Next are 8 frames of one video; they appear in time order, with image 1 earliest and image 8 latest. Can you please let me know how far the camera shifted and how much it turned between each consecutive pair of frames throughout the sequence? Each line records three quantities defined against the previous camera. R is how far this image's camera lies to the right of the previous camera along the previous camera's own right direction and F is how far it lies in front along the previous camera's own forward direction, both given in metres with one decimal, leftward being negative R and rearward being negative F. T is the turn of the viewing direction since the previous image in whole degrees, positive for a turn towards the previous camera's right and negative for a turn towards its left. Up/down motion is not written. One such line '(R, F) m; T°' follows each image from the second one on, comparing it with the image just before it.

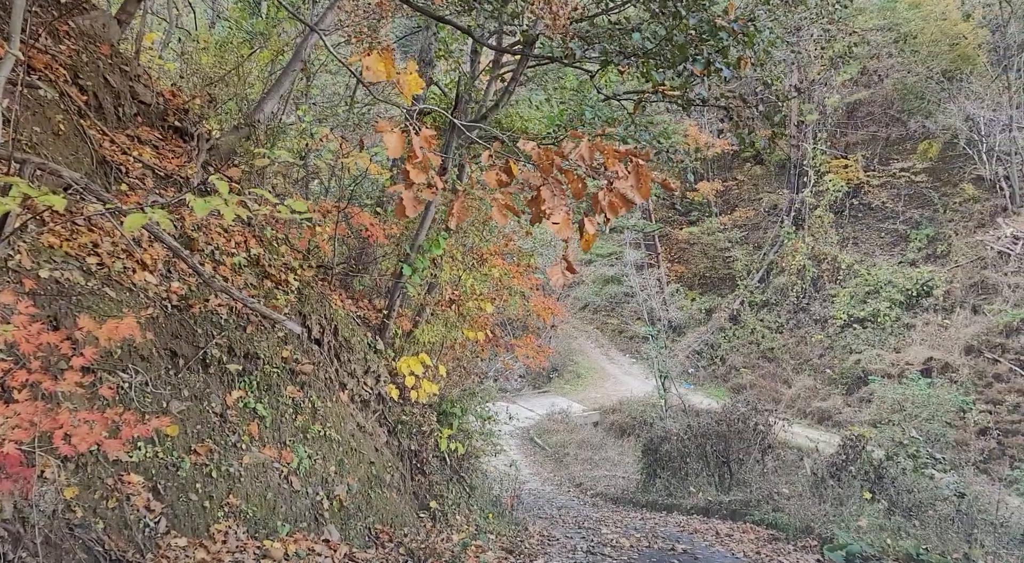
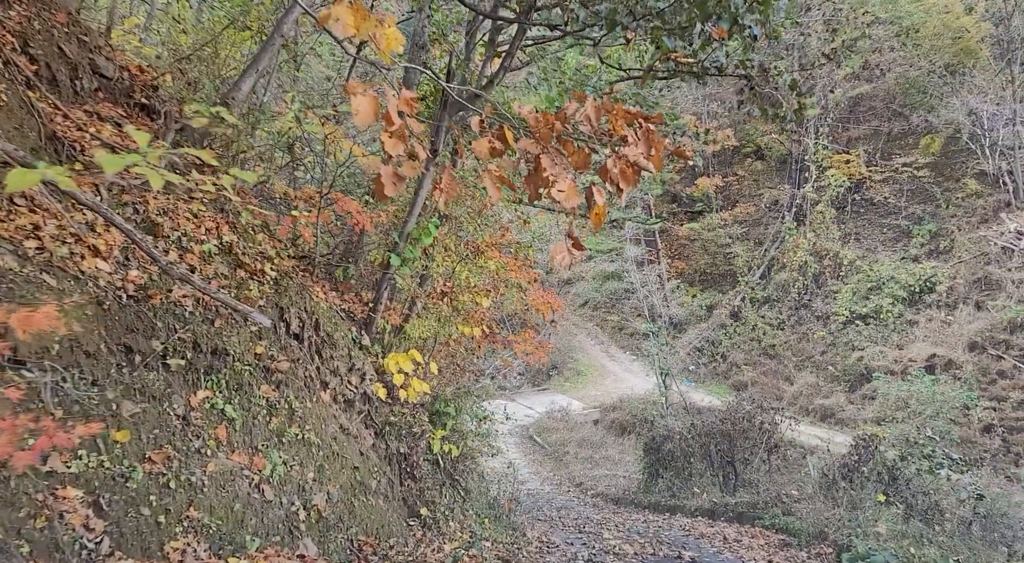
(0.0, +0.2) m; 0°
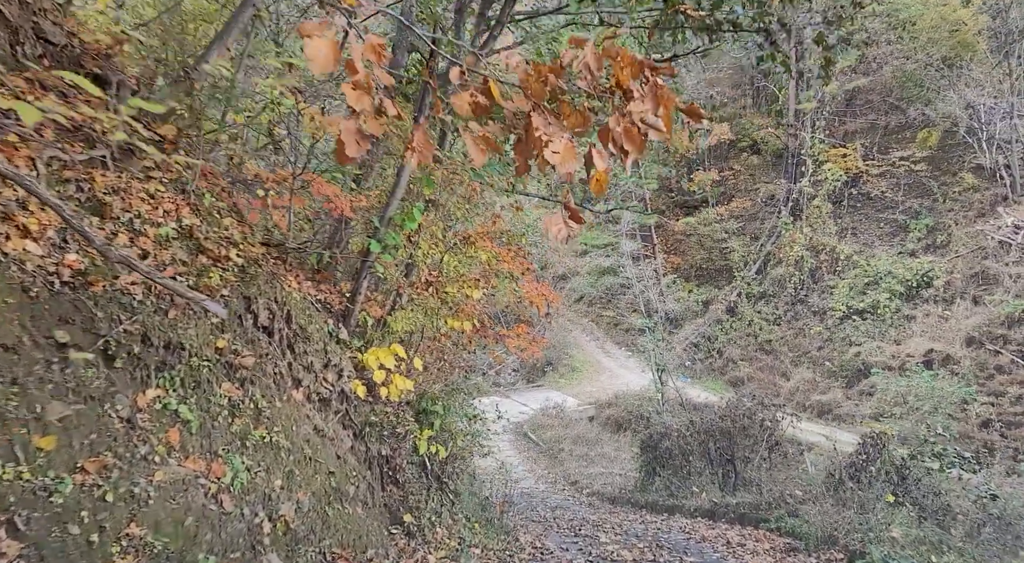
(0.0, +0.2) m; 0°
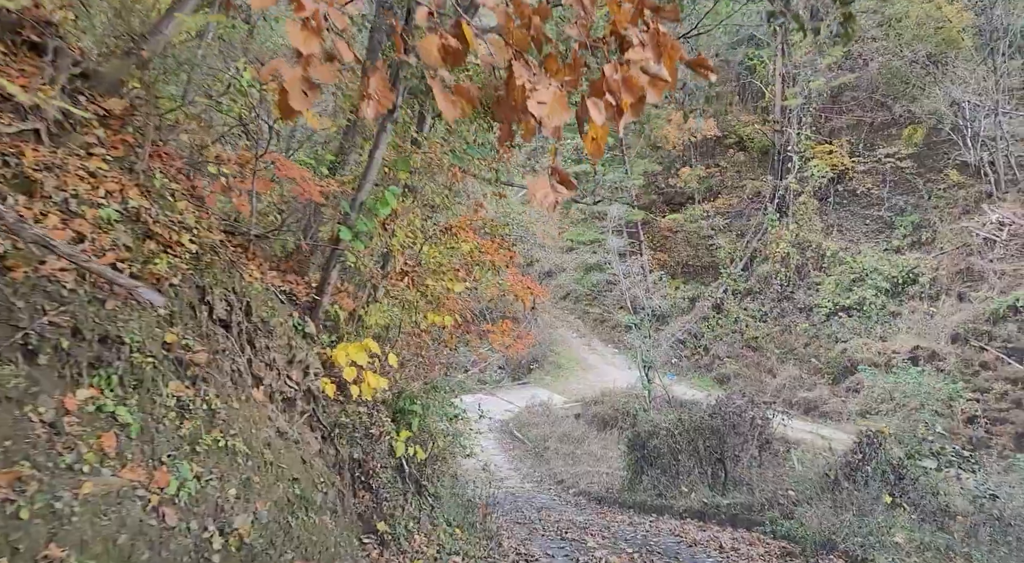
(0.0, +0.2) m; +1°
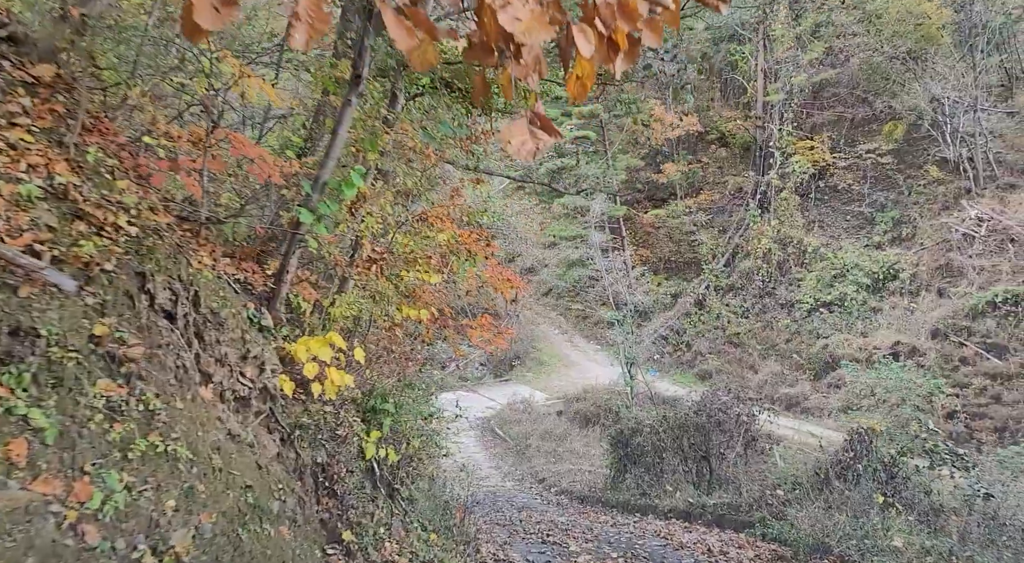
(0.0, +0.2) m; +1°
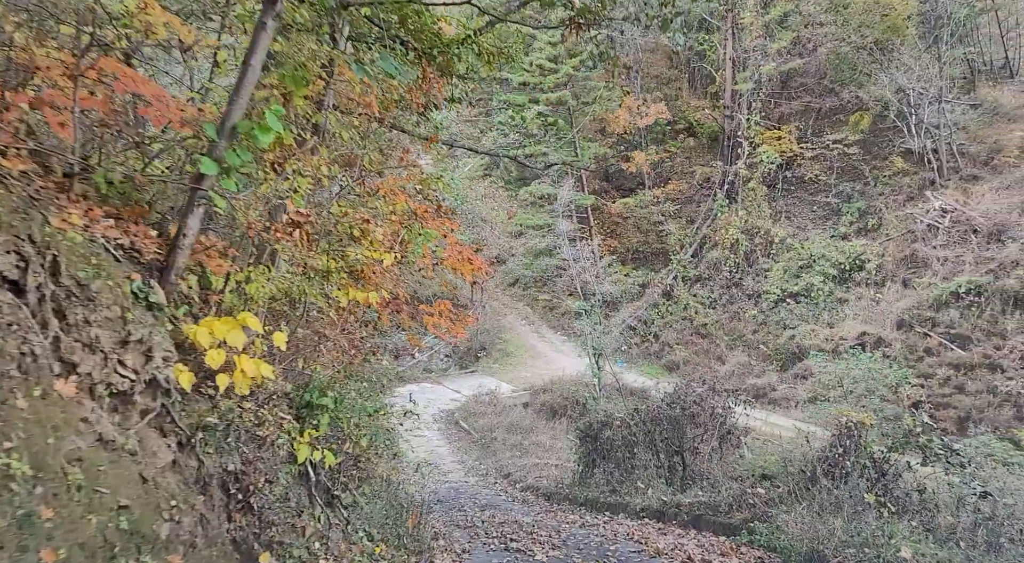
(0.0, +0.4) m; +3°
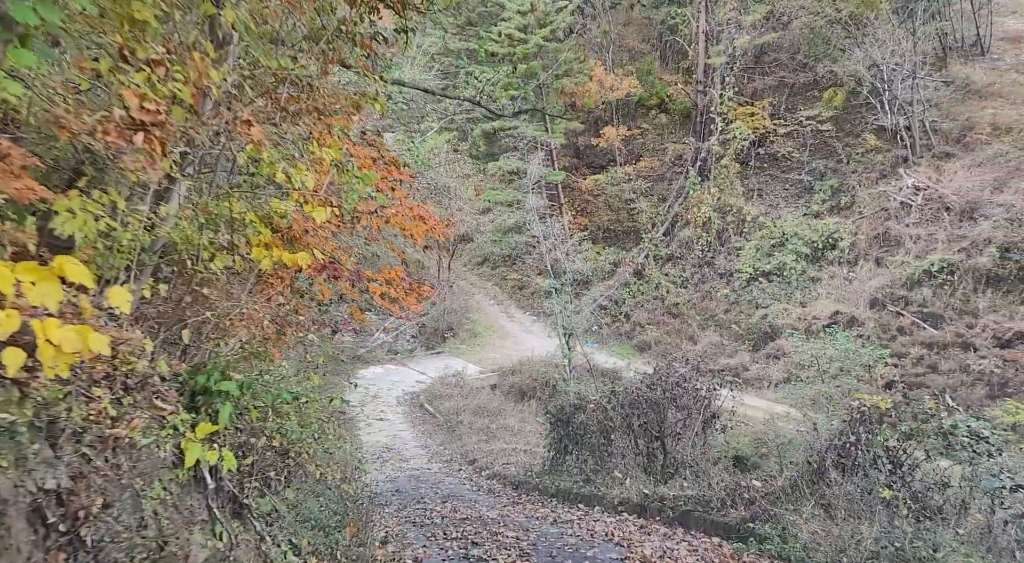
(0.0, +0.6) m; +2°
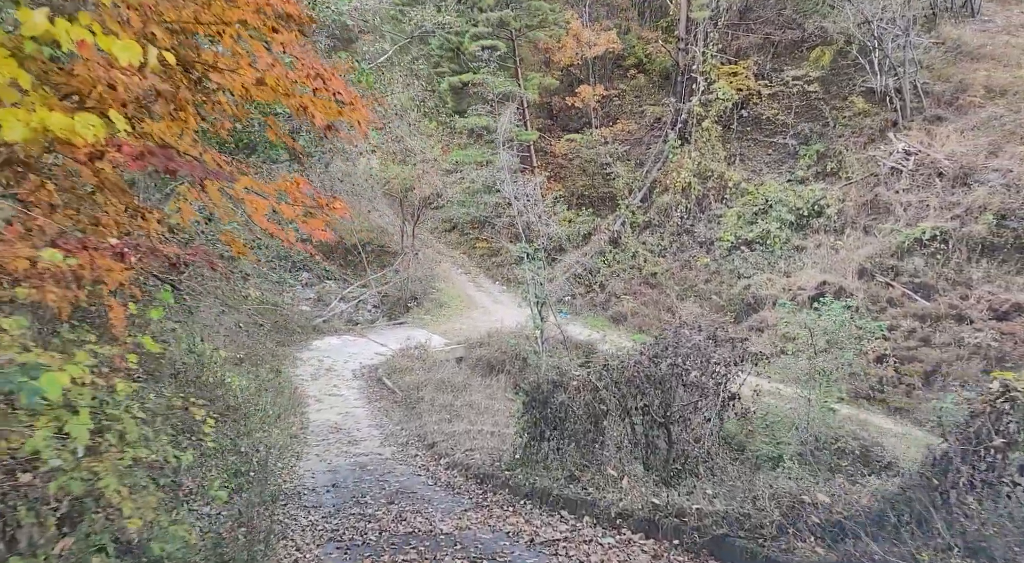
(0.0, +1.3) m; +2°
